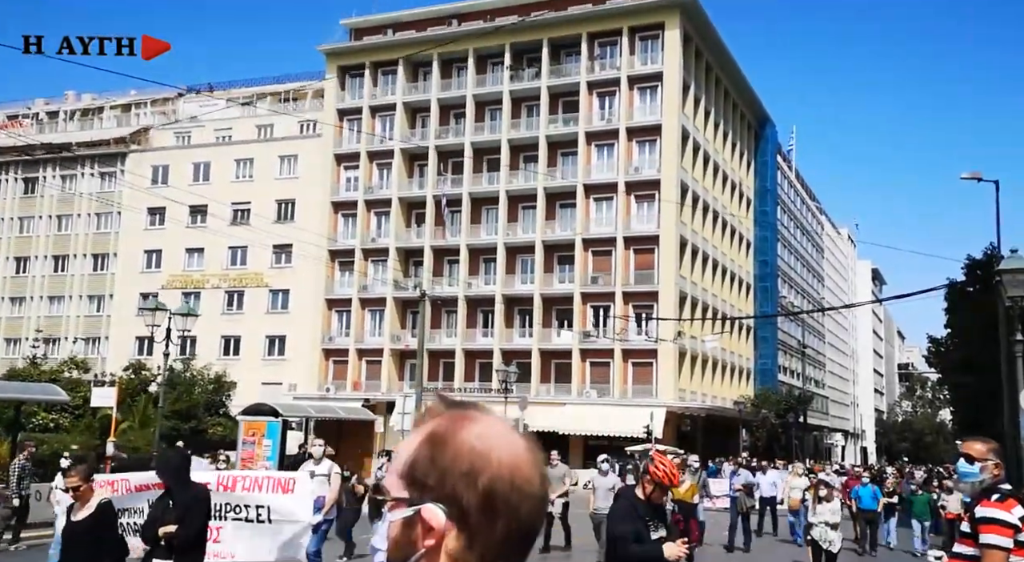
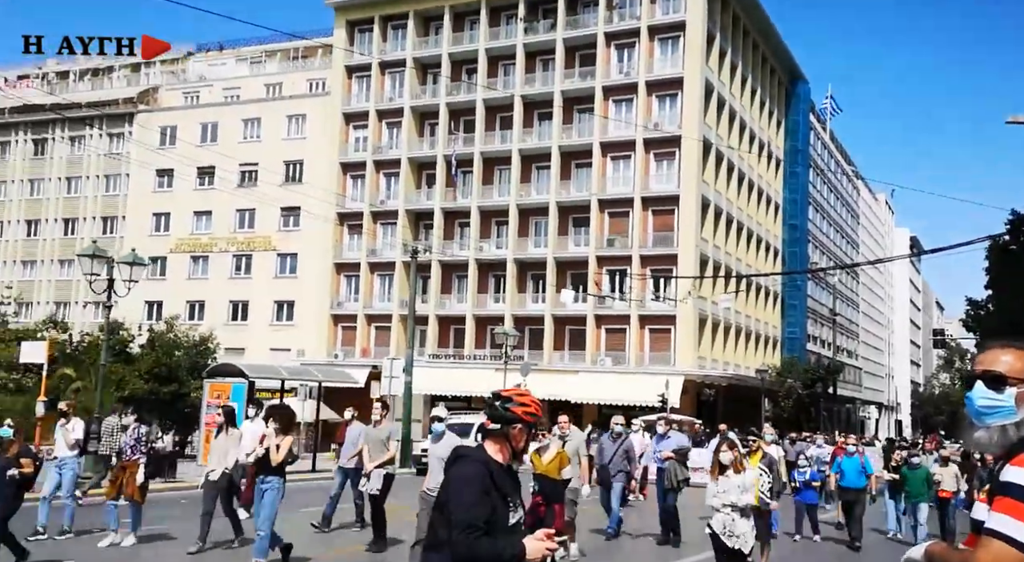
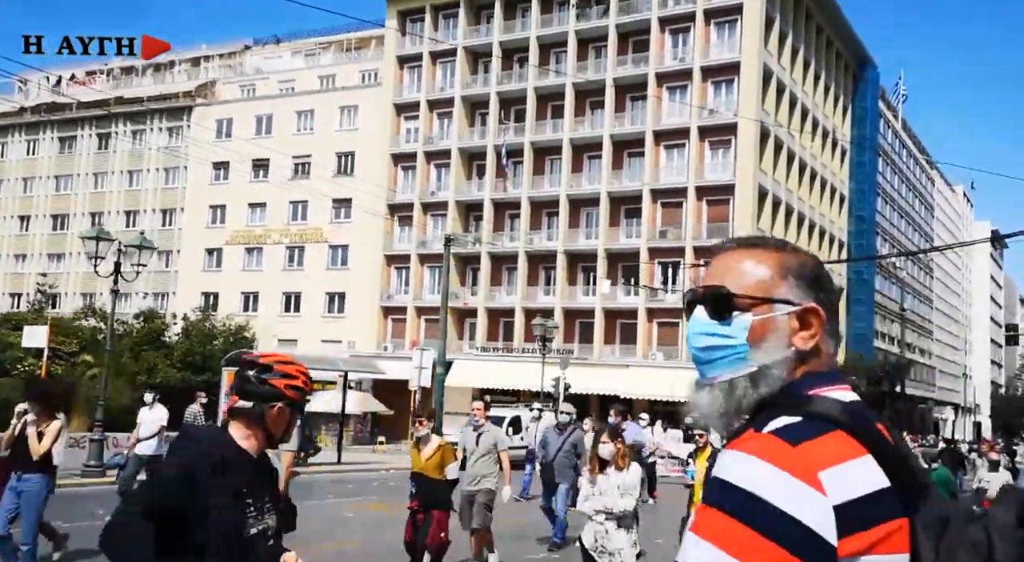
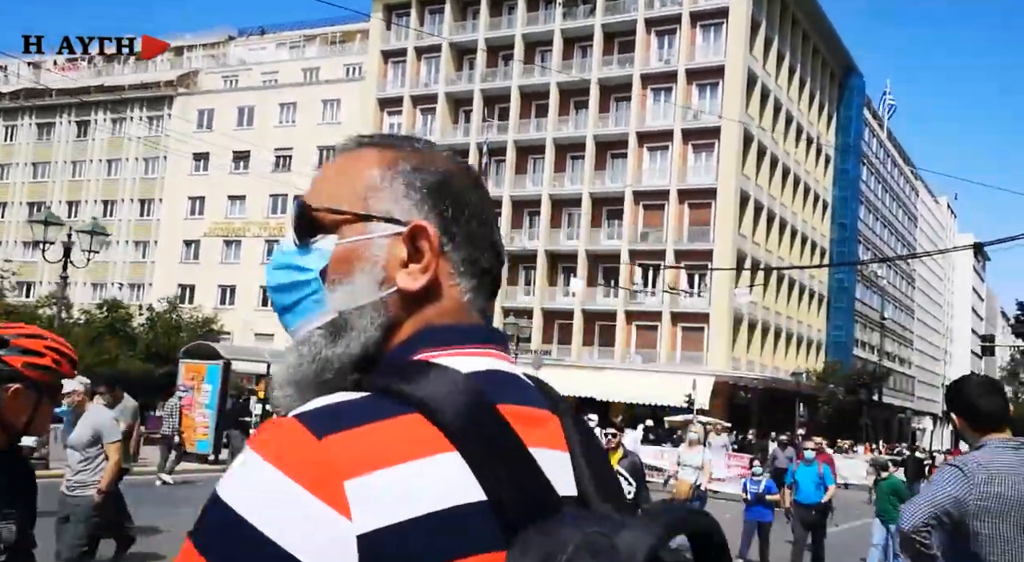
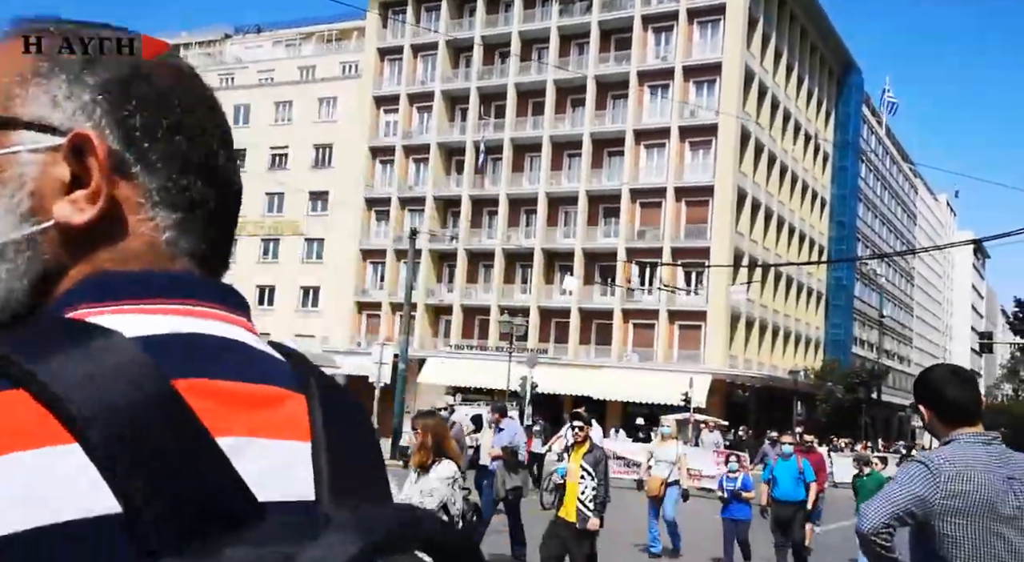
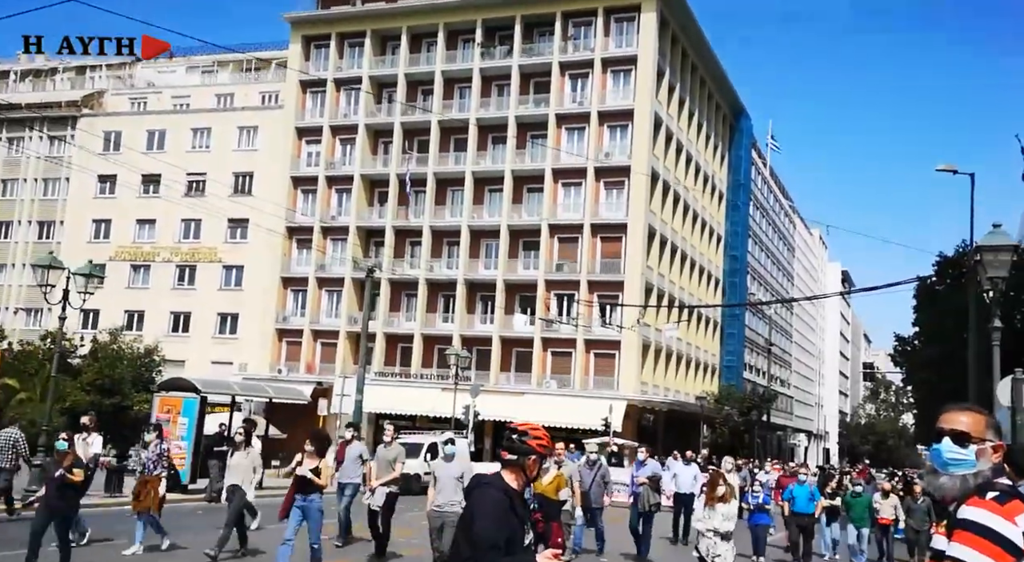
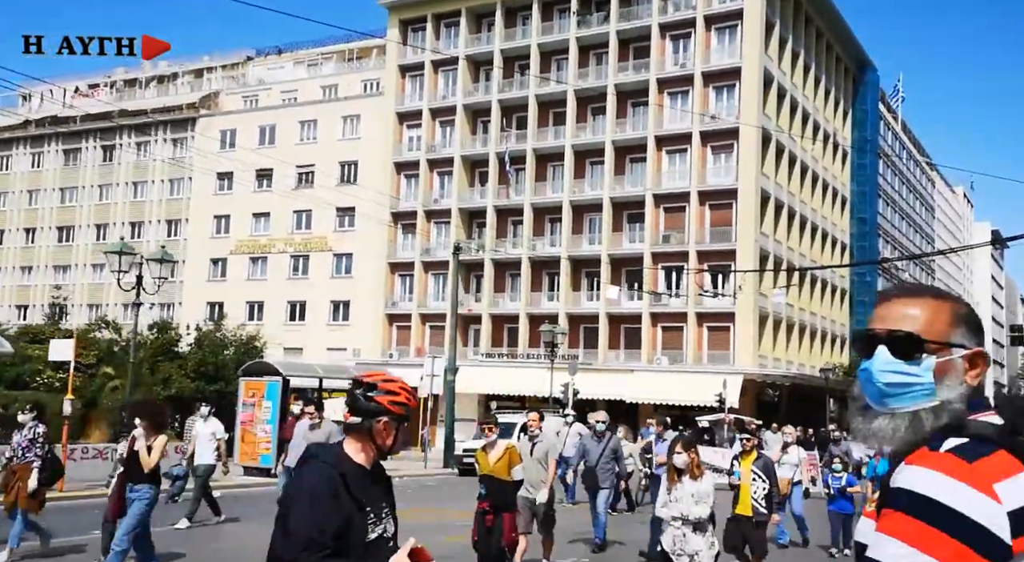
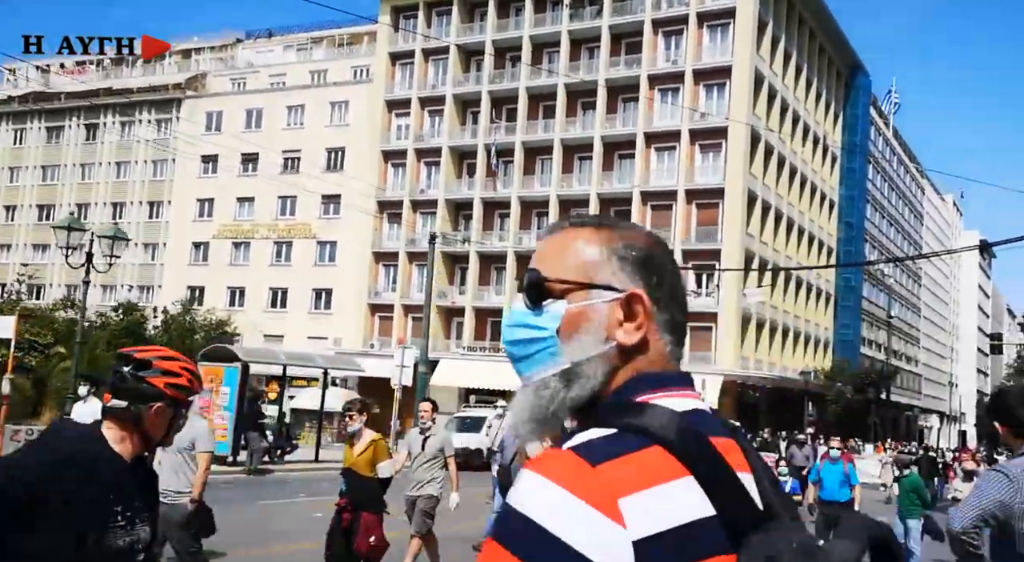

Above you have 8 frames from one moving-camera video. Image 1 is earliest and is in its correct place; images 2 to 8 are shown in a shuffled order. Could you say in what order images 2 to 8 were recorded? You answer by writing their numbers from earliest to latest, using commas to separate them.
6, 2, 7, 3, 8, 4, 5
